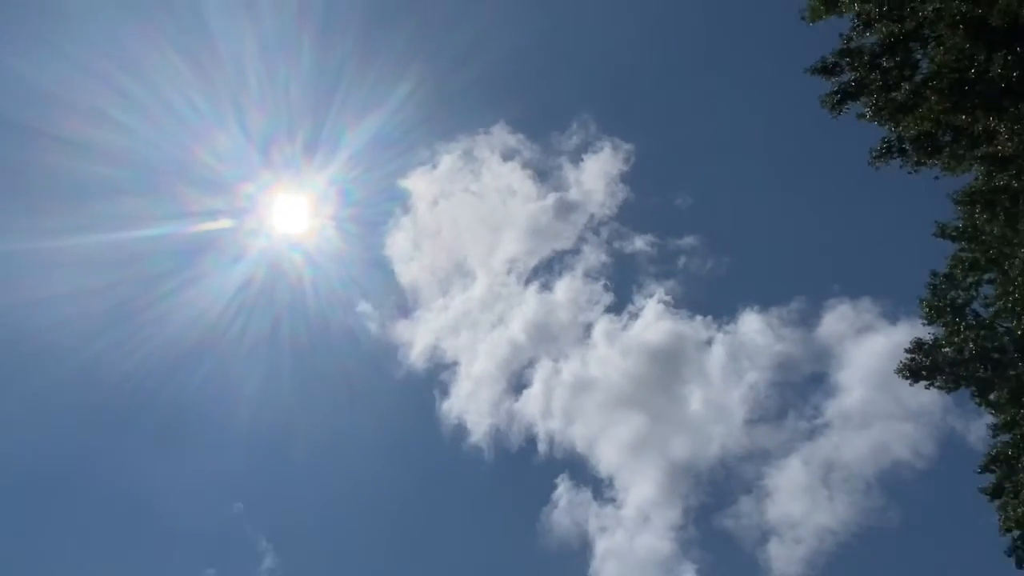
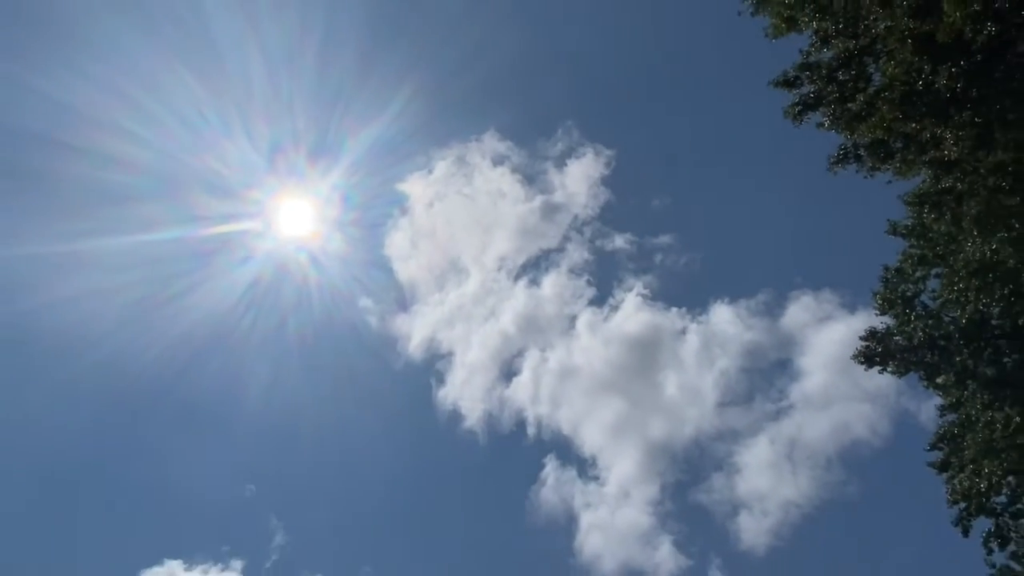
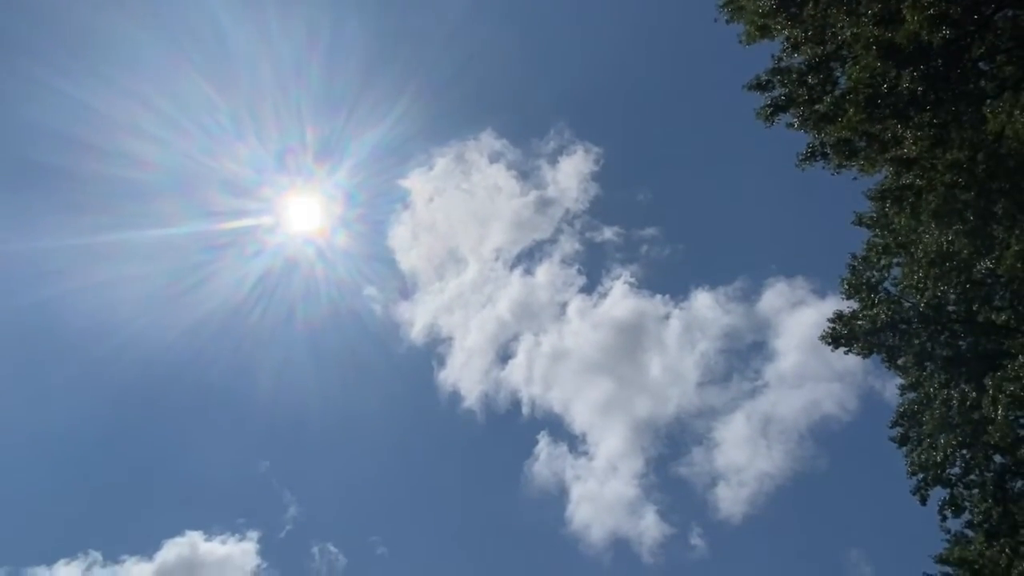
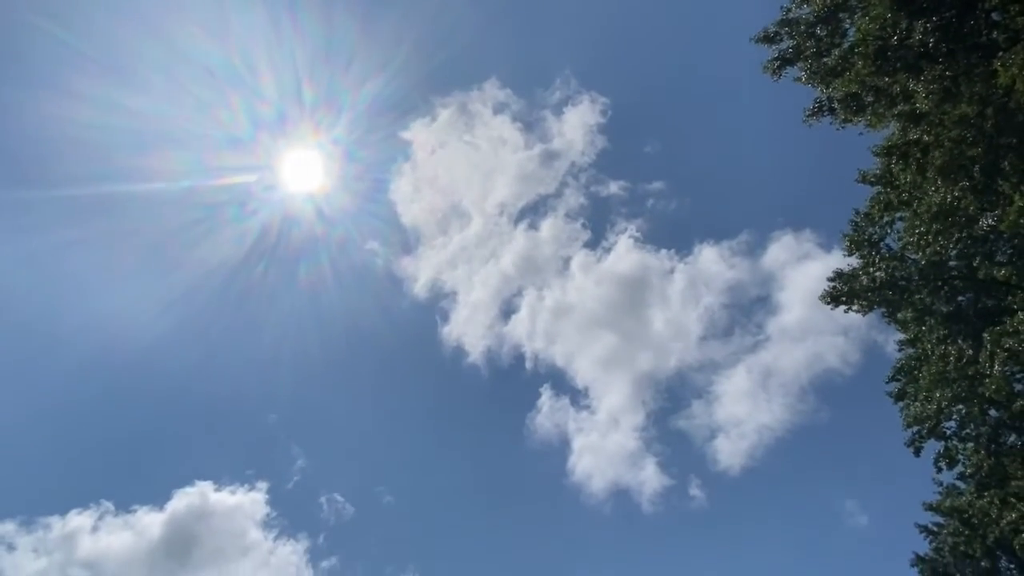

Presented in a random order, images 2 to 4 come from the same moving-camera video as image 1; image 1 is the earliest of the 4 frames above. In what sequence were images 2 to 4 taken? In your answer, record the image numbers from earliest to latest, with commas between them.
2, 3, 4
